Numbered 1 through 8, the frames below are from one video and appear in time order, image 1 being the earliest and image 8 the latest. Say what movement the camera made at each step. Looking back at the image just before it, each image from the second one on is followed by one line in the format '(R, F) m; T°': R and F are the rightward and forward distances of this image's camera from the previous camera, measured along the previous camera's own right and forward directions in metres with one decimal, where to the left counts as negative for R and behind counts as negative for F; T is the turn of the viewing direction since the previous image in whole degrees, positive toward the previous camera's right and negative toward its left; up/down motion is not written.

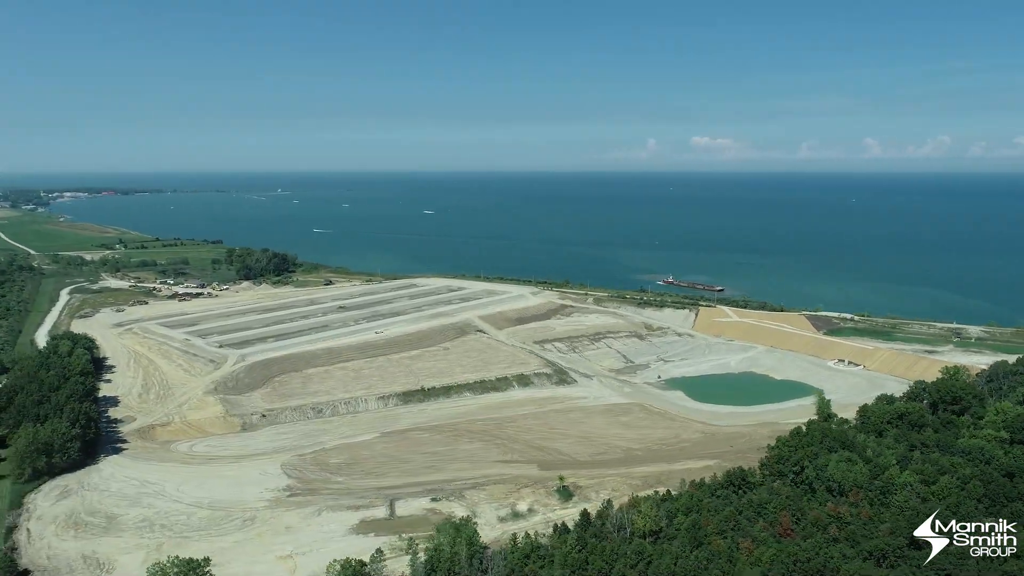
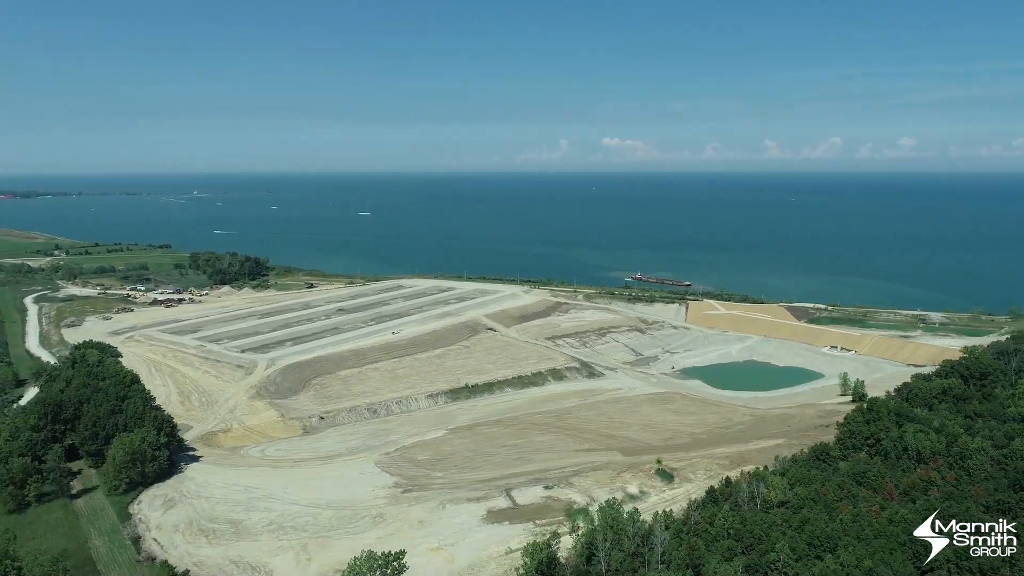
(-7.5, -0.8) m; +7°
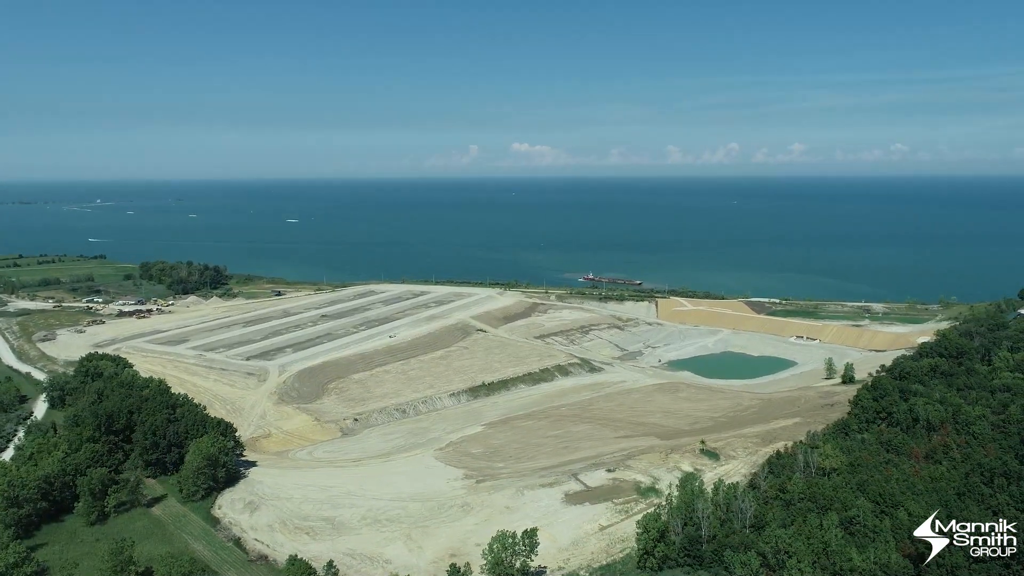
(-6.2, -1.3) m; +7°
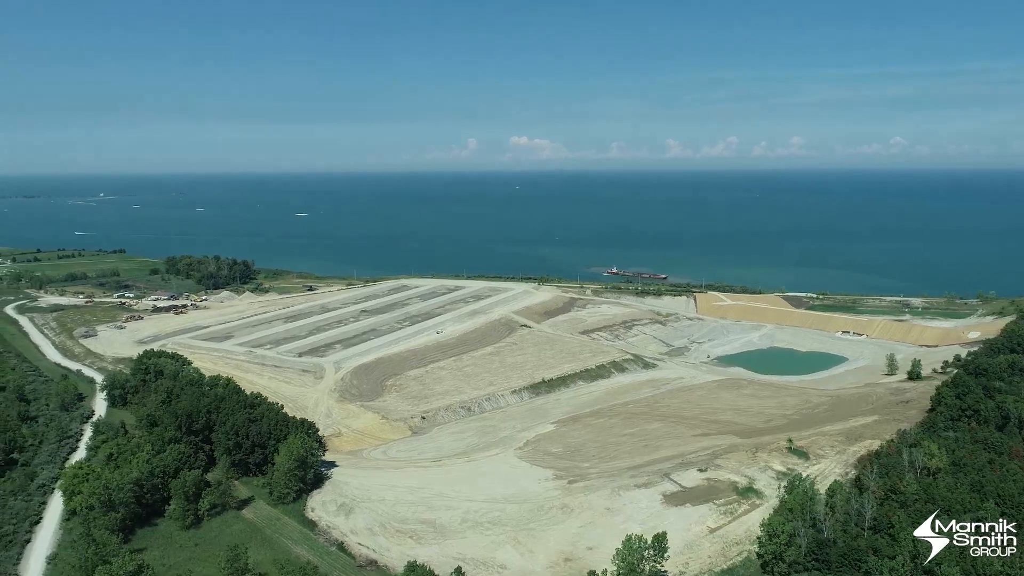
(-3.8, +0.7) m; 0°
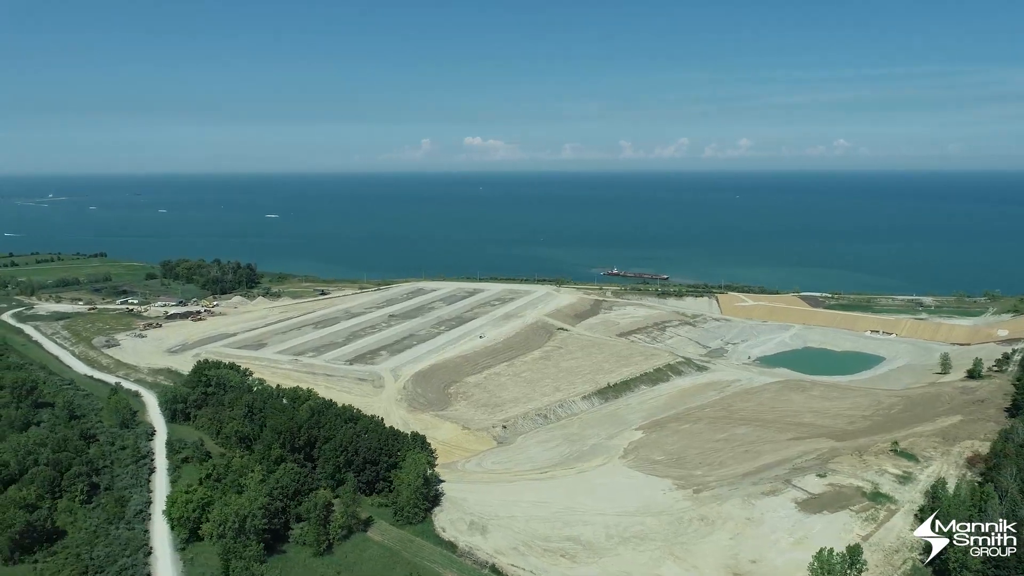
(-6.6, +1.3) m; +4°
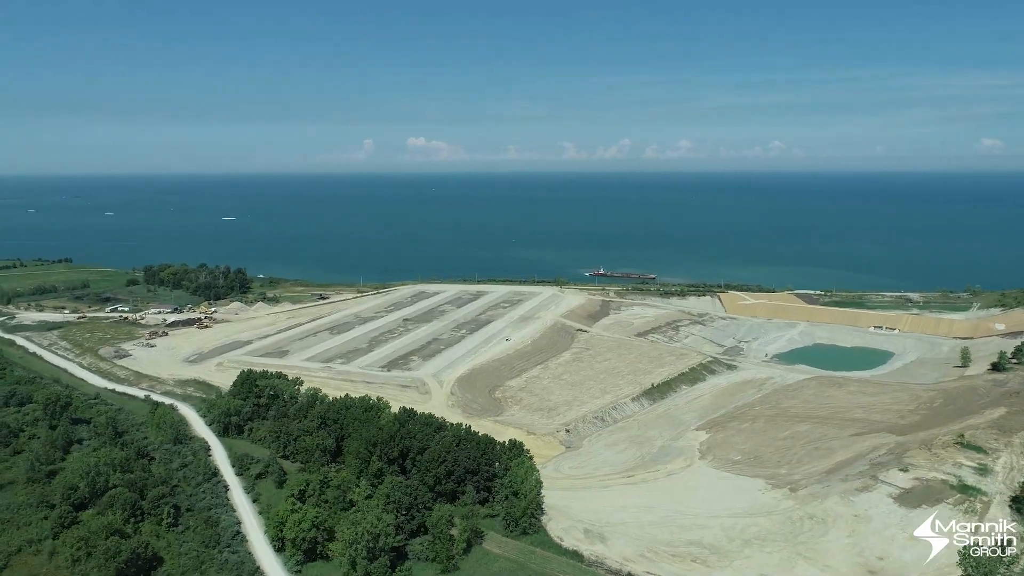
(-5.9, +0.8) m; +5°
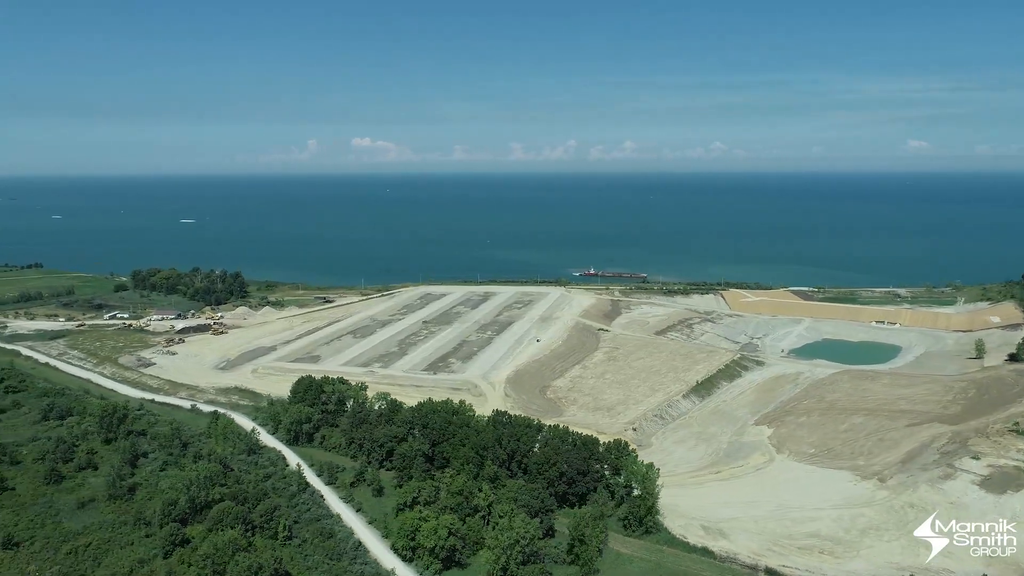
(-5.9, +0.4) m; +4°
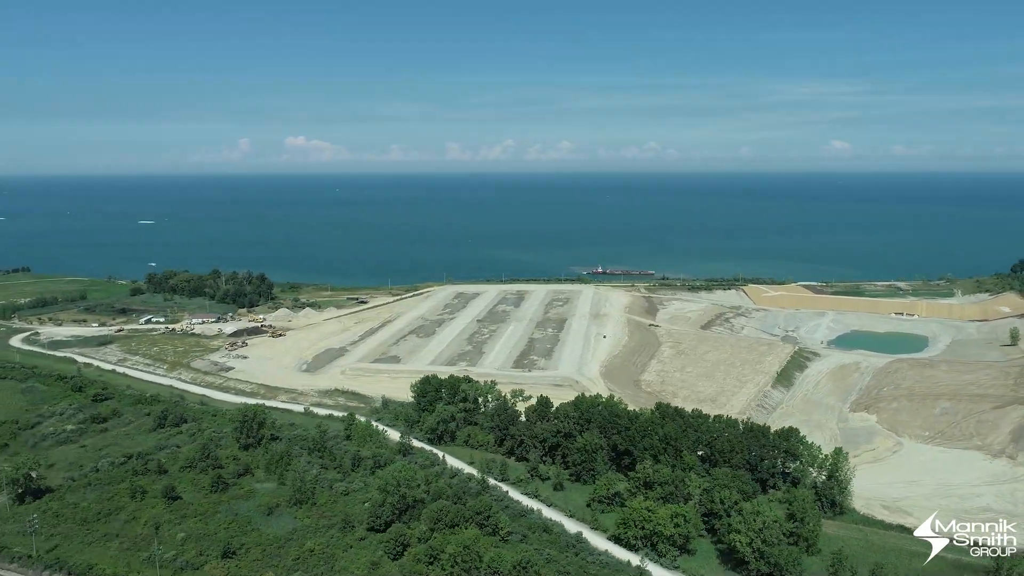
(-9.3, 0.0) m; +5°
